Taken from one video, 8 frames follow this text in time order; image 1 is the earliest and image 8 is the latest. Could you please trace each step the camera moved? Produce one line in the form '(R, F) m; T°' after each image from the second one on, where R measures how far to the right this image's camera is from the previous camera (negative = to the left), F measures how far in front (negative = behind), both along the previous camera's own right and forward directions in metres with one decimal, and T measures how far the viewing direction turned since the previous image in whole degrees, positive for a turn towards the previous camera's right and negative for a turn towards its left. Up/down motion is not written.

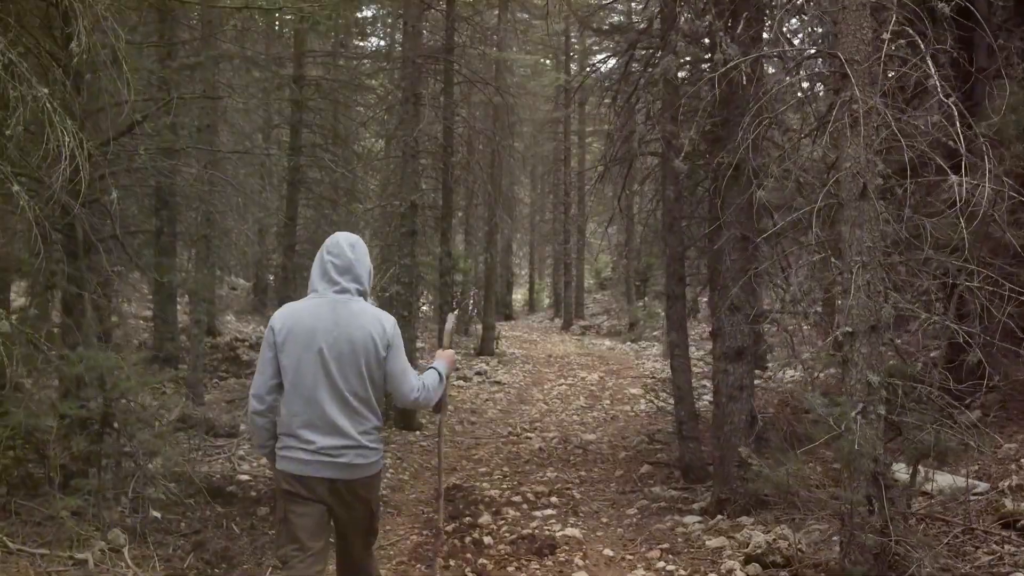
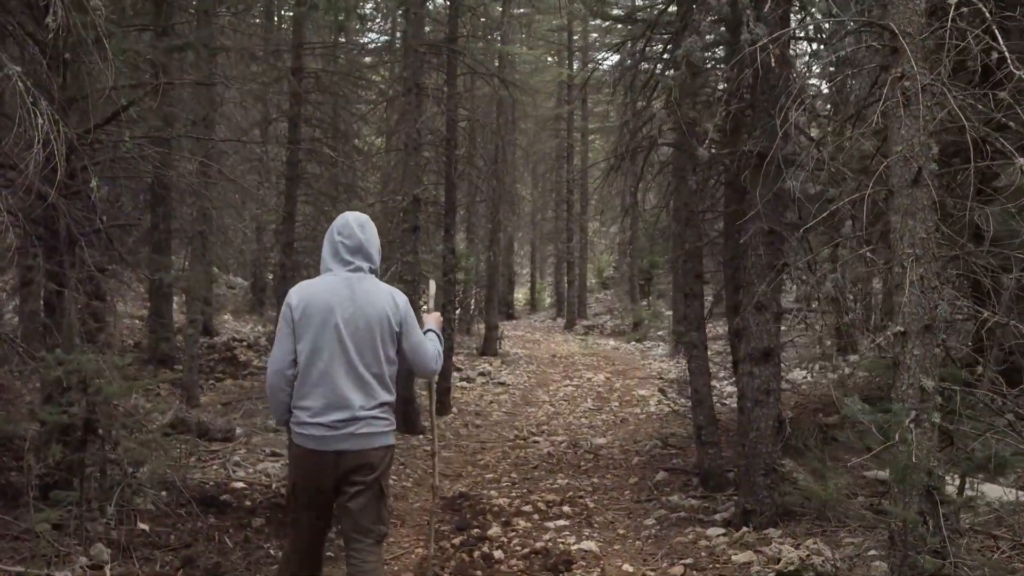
(-0.1, +0.4) m; 0°
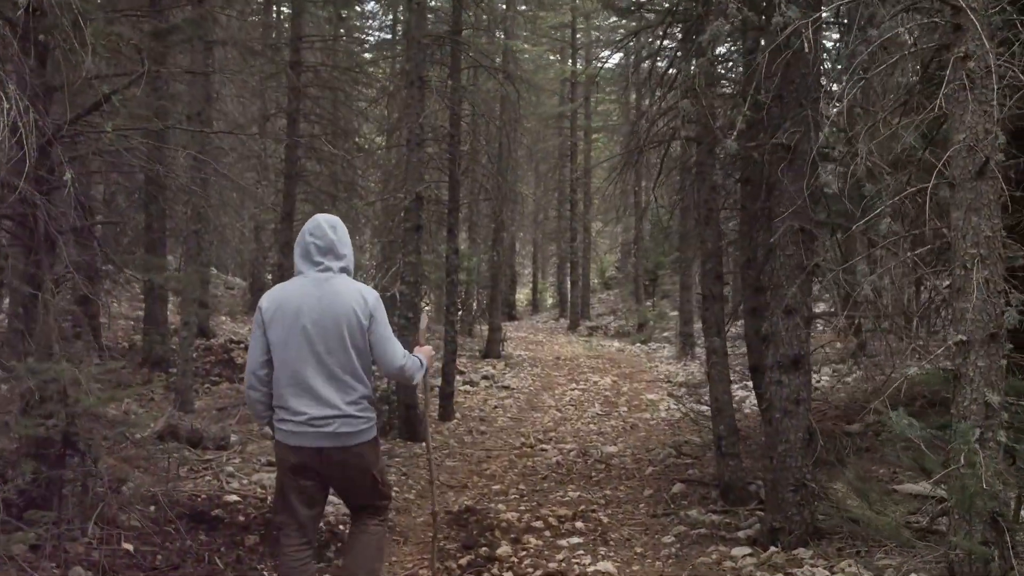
(-0.1, +0.4) m; 0°
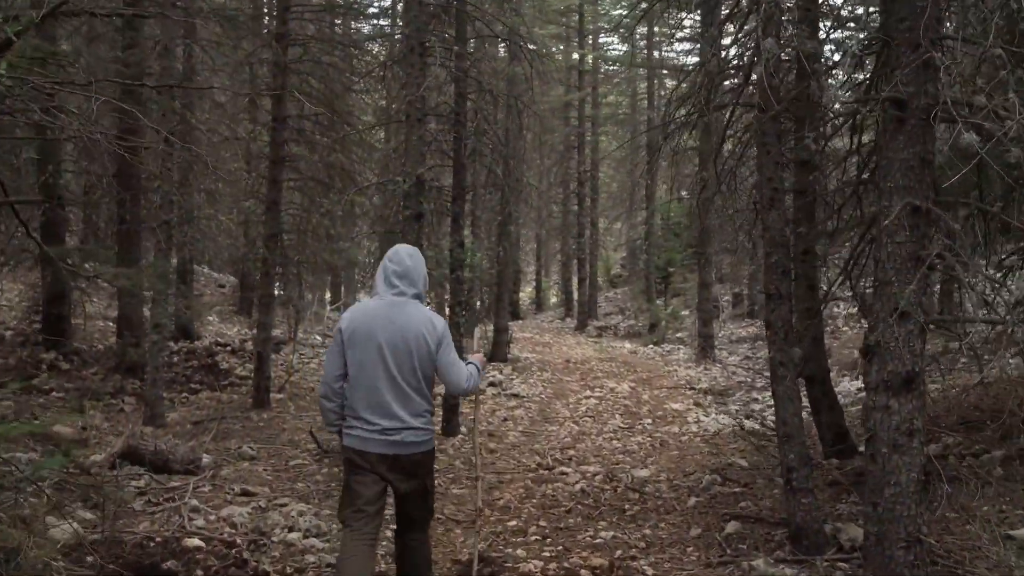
(-0.2, +1.2) m; 0°
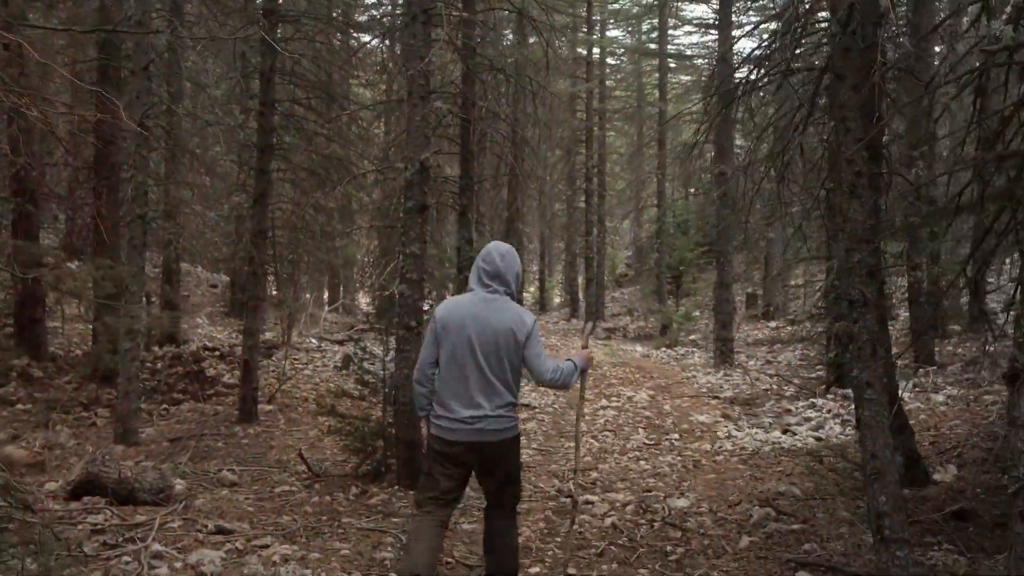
(-0.2, +0.9) m; 0°
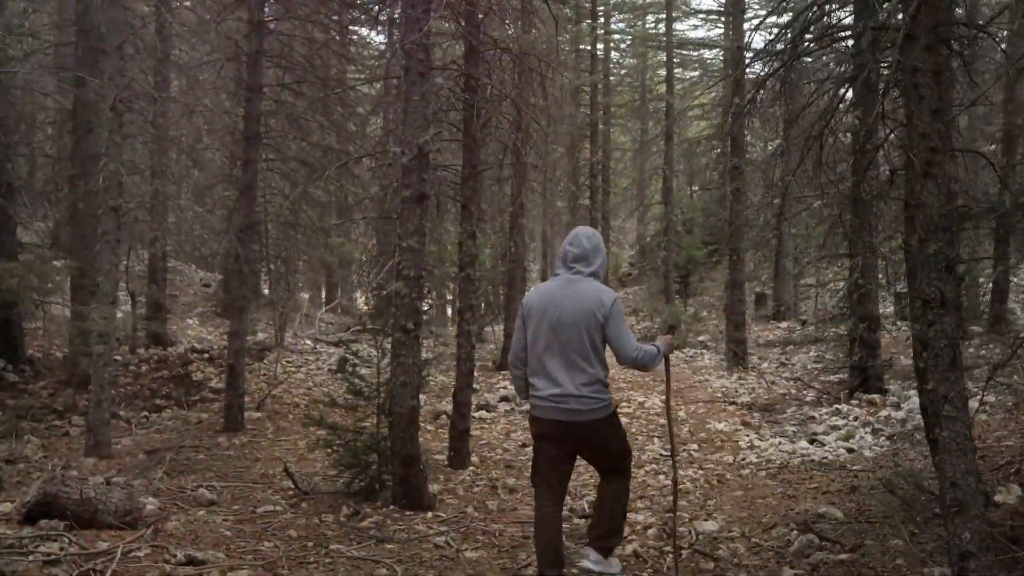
(-0.1, +0.7) m; 0°
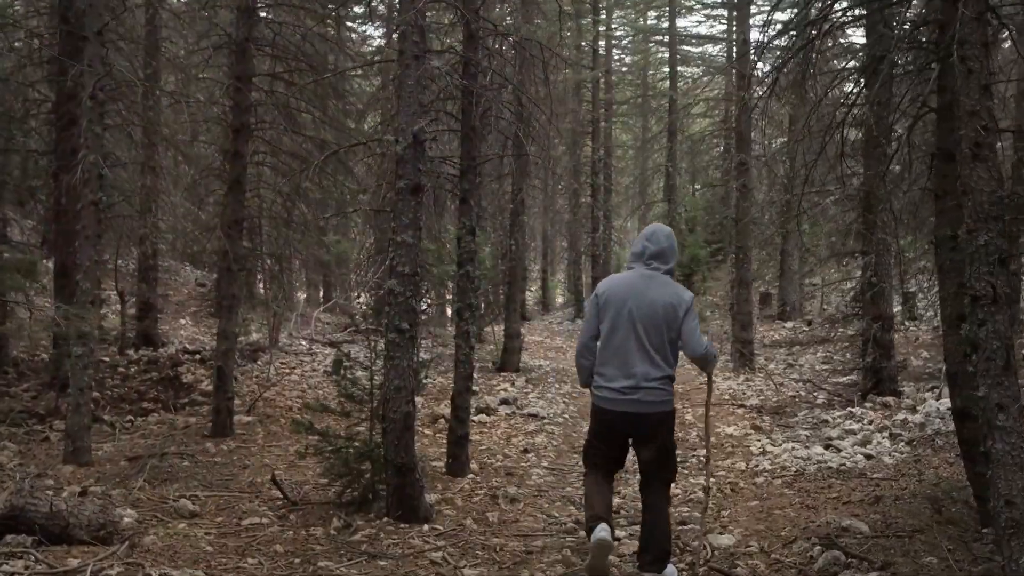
(0.0, +0.4) m; 0°
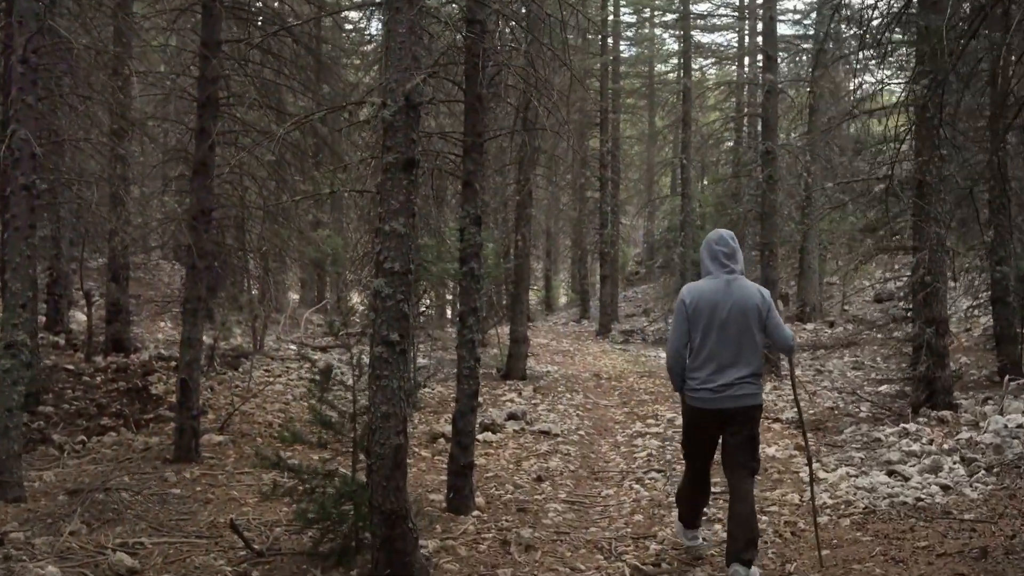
(-0.1, +1.1) m; 0°
